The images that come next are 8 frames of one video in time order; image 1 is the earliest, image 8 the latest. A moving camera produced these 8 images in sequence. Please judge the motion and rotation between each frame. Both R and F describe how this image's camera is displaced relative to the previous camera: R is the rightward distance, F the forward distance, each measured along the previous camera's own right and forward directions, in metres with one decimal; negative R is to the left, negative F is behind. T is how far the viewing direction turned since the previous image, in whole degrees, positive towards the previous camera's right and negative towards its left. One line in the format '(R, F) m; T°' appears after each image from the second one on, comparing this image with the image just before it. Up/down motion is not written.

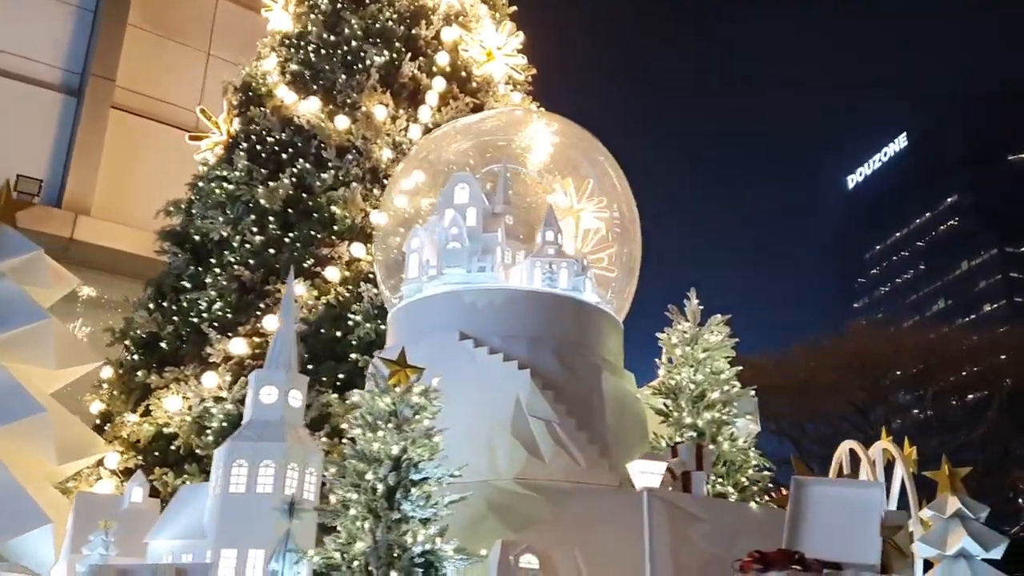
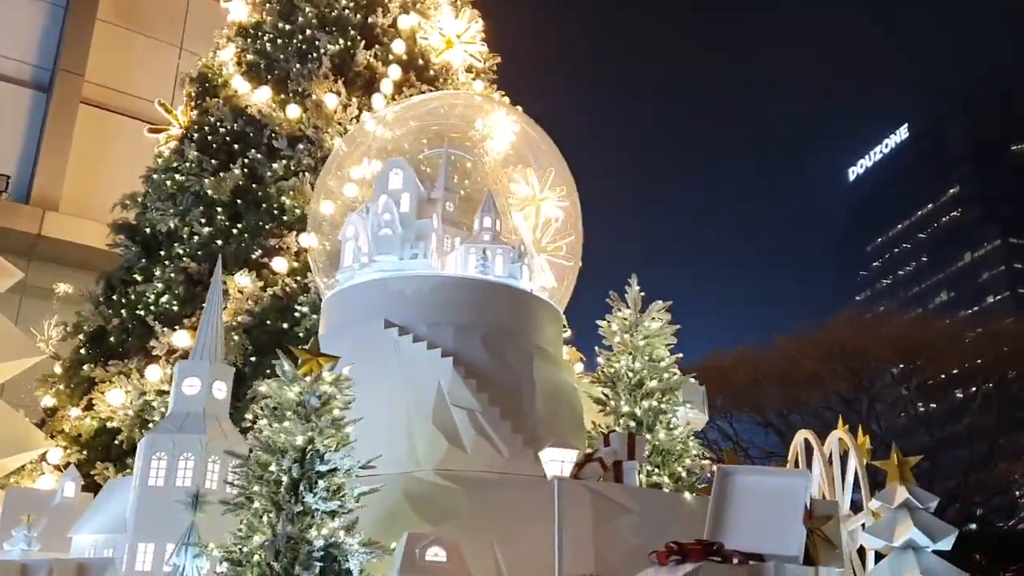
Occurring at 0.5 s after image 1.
(+0.5, +0.2) m; 0°
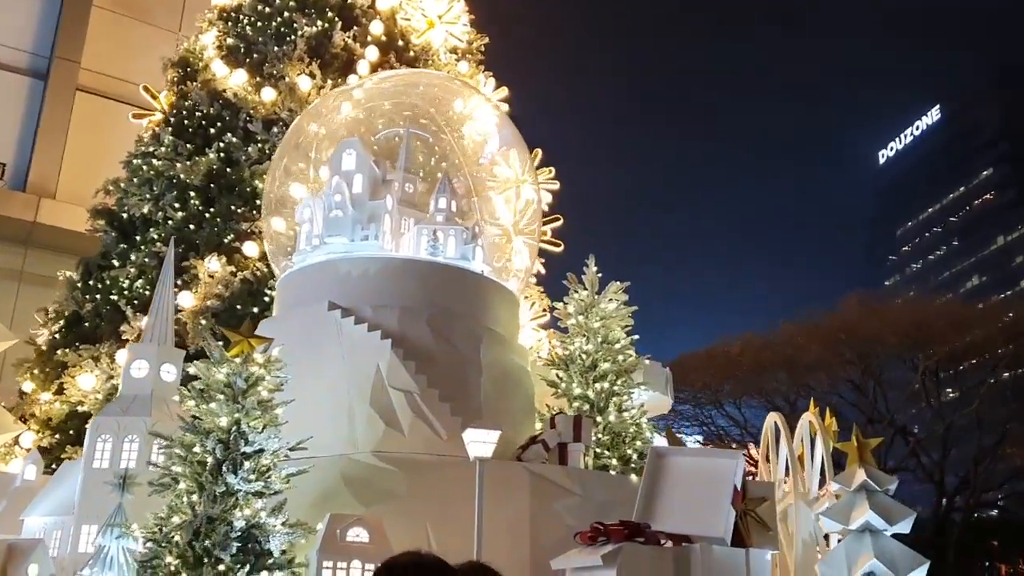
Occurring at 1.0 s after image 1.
(+0.5, +0.1) m; -1°
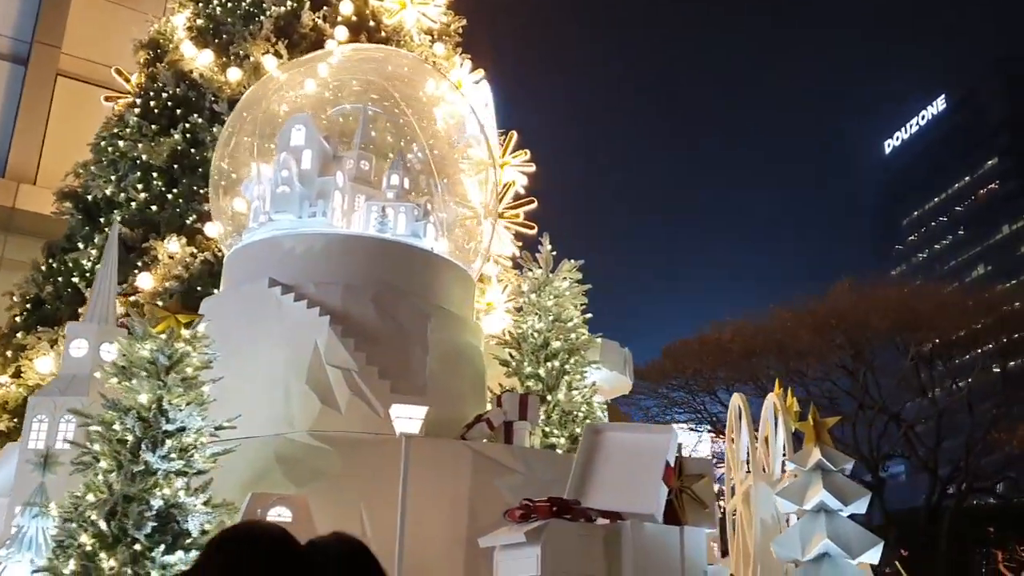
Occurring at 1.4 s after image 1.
(+0.4, +0.2) m; 0°
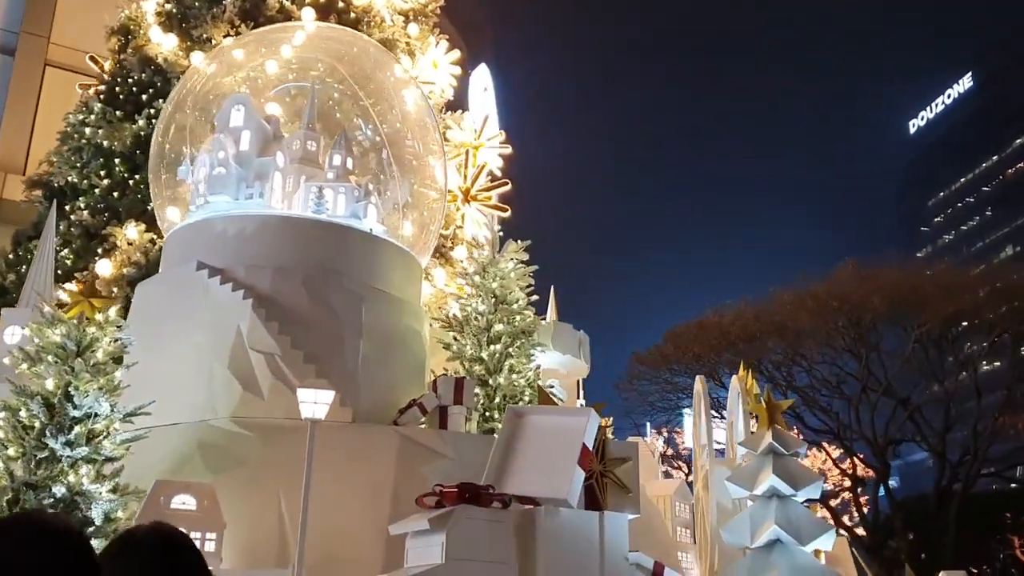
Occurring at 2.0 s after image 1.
(+0.5, +0.2) m; -1°
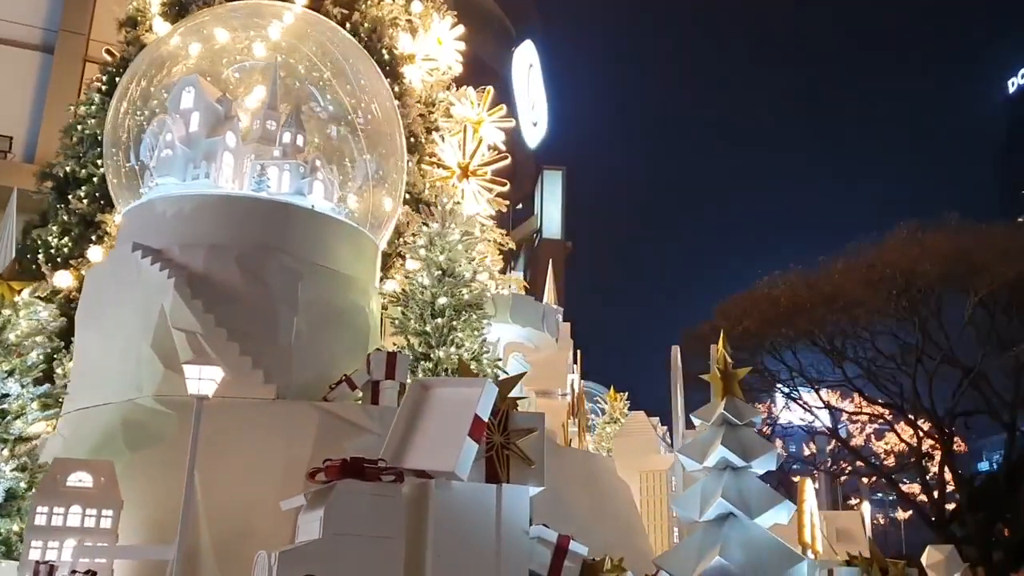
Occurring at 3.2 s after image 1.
(+0.9, +0.2) m; -5°
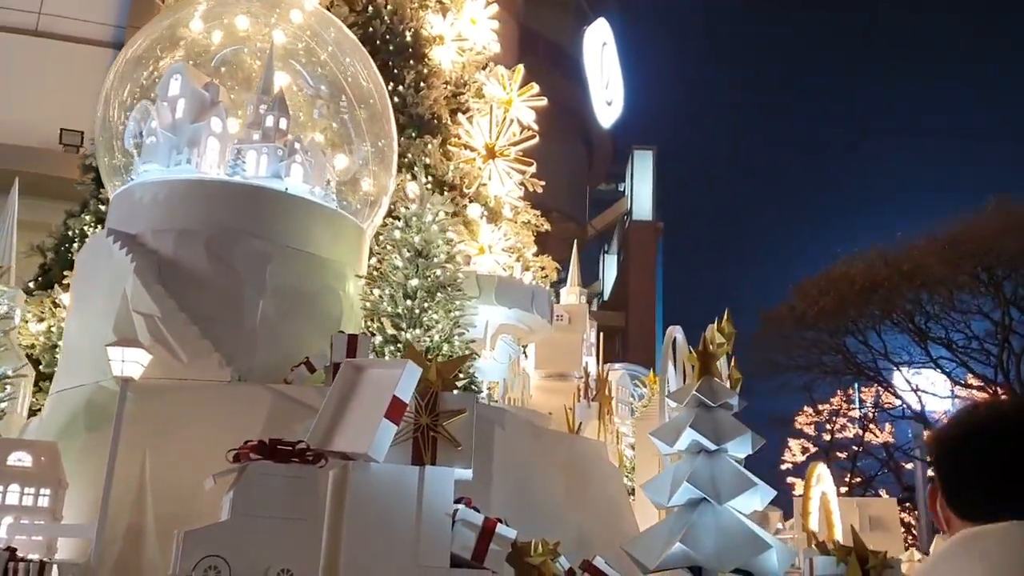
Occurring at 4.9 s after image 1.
(+0.8, +0.2) m; -6°
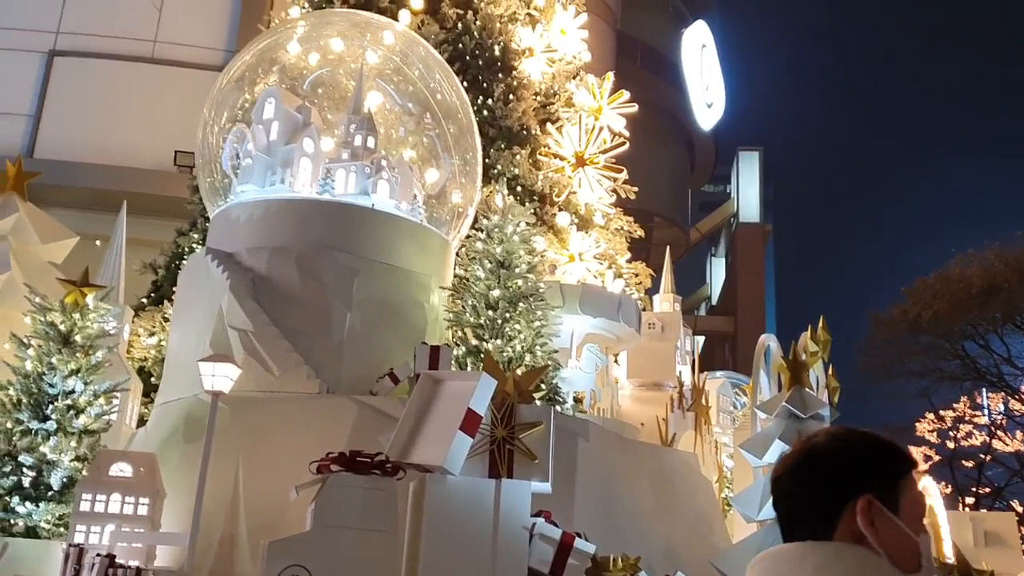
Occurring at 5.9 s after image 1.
(+0.2, 0.0) m; -6°
